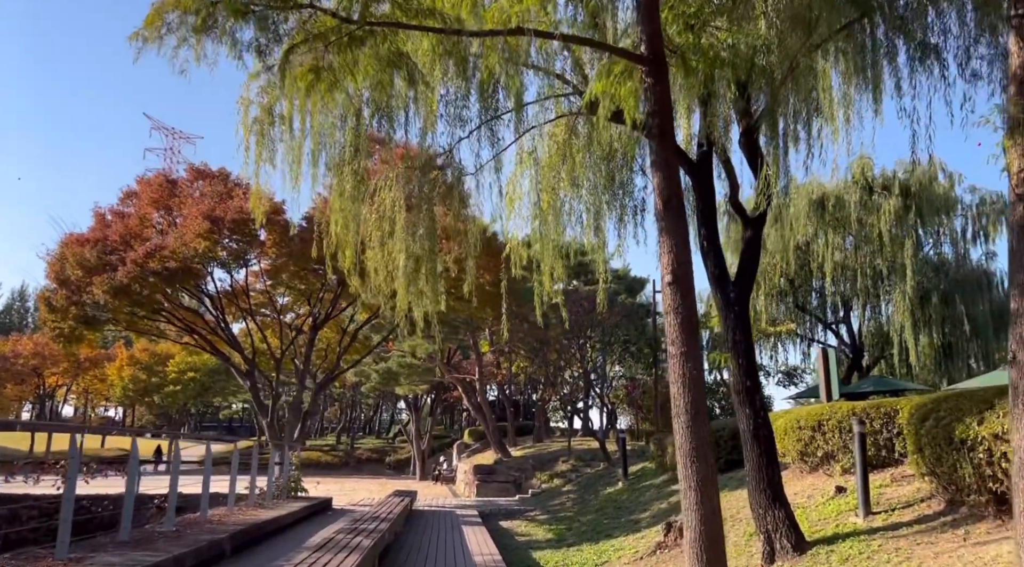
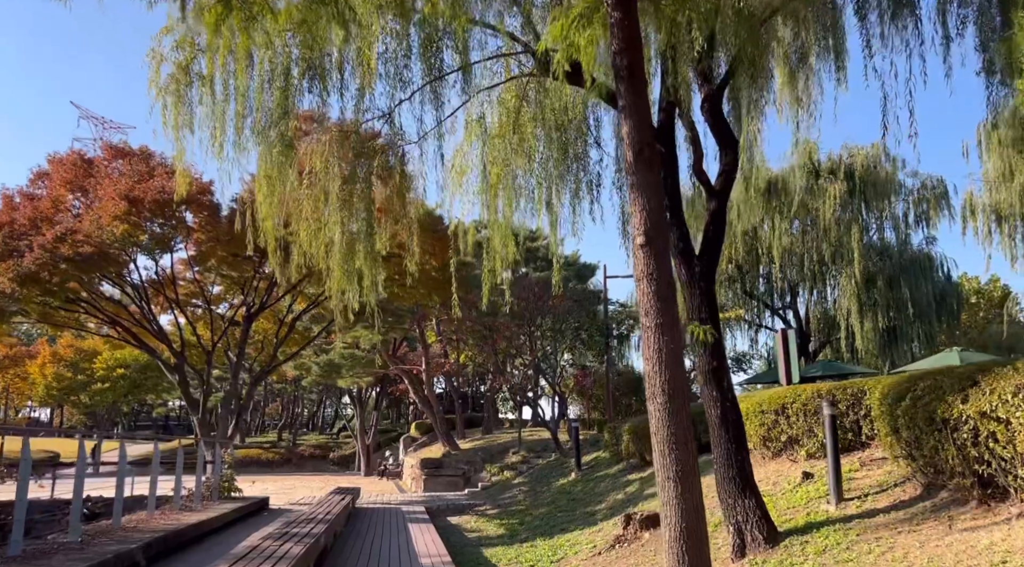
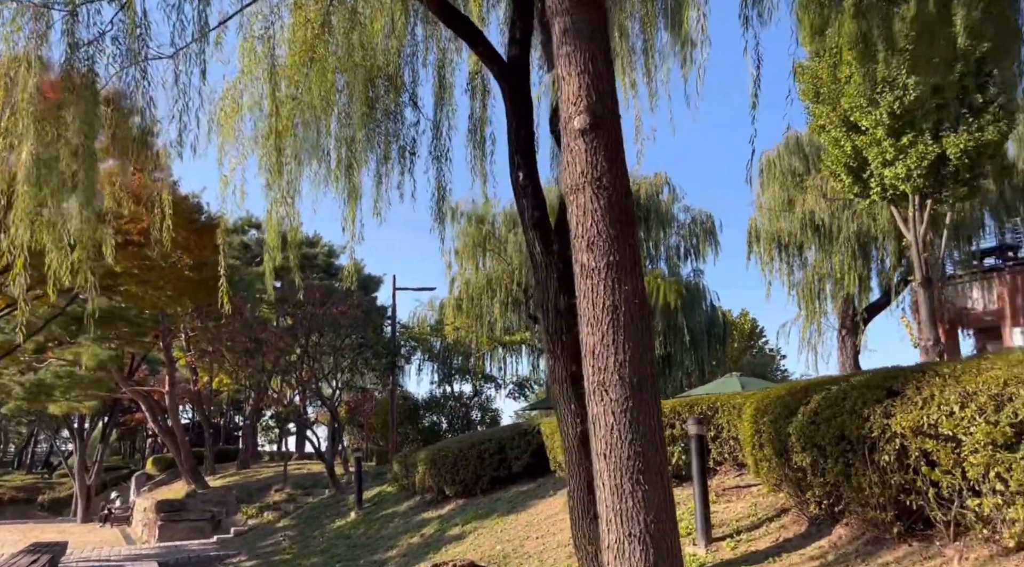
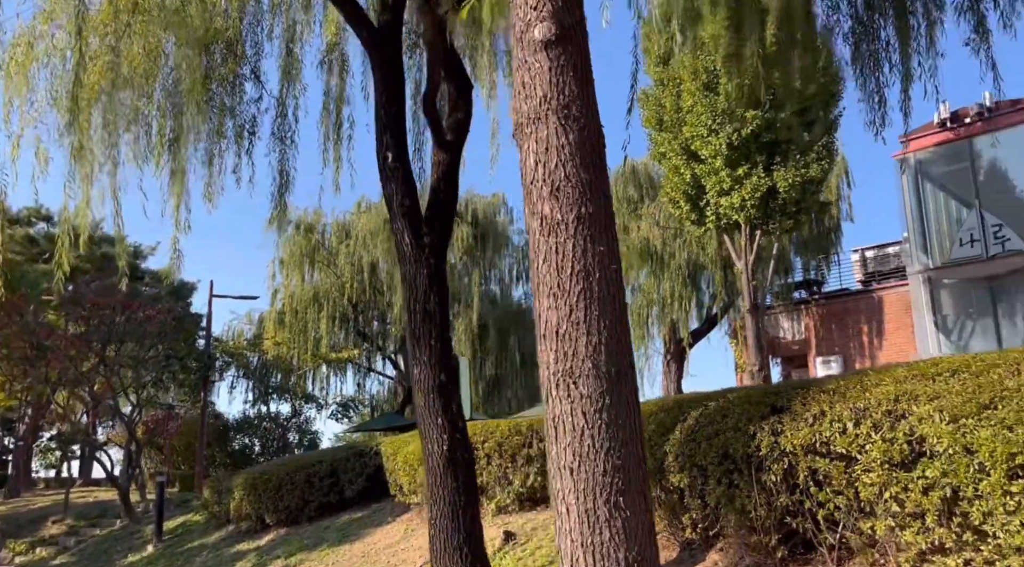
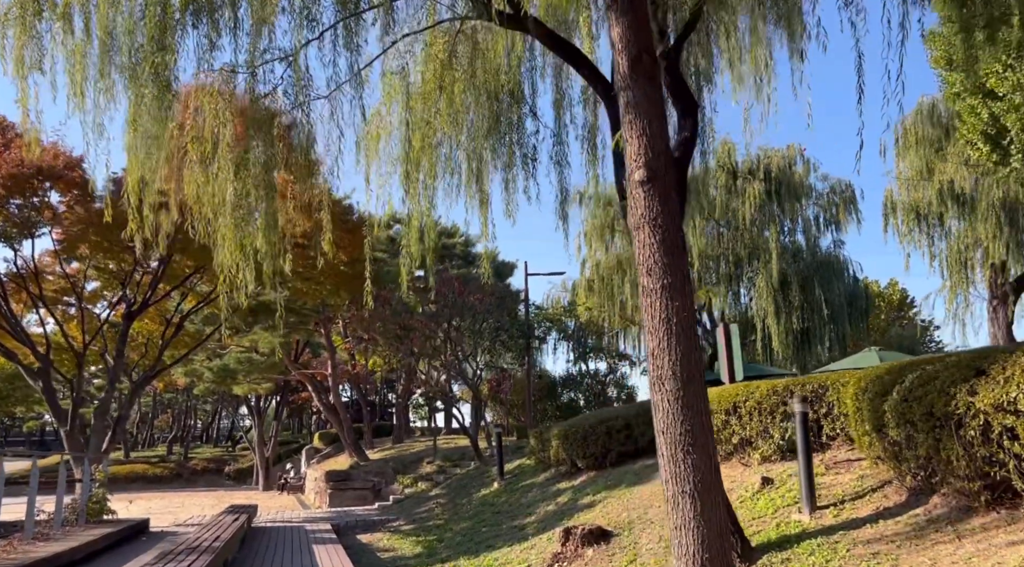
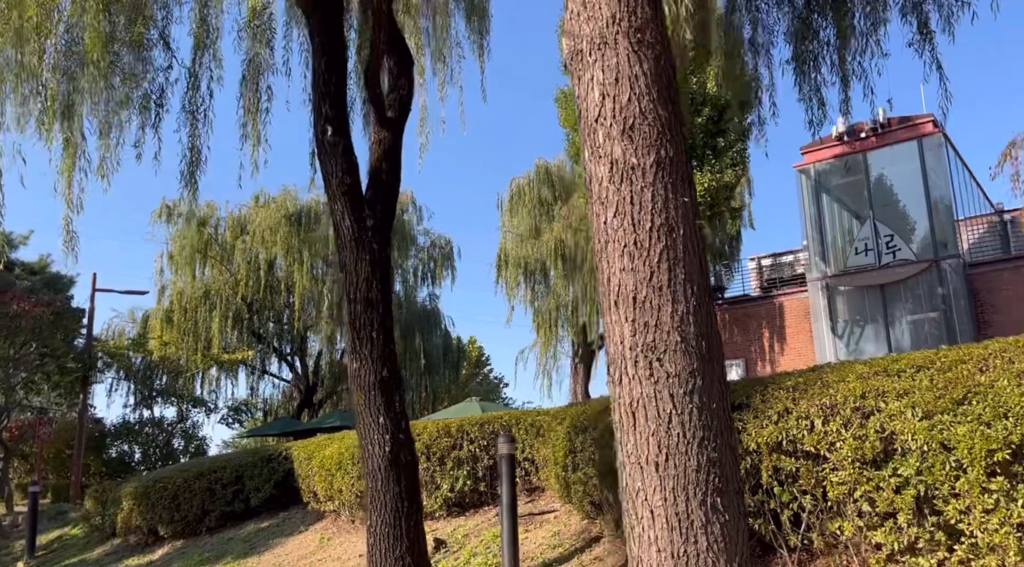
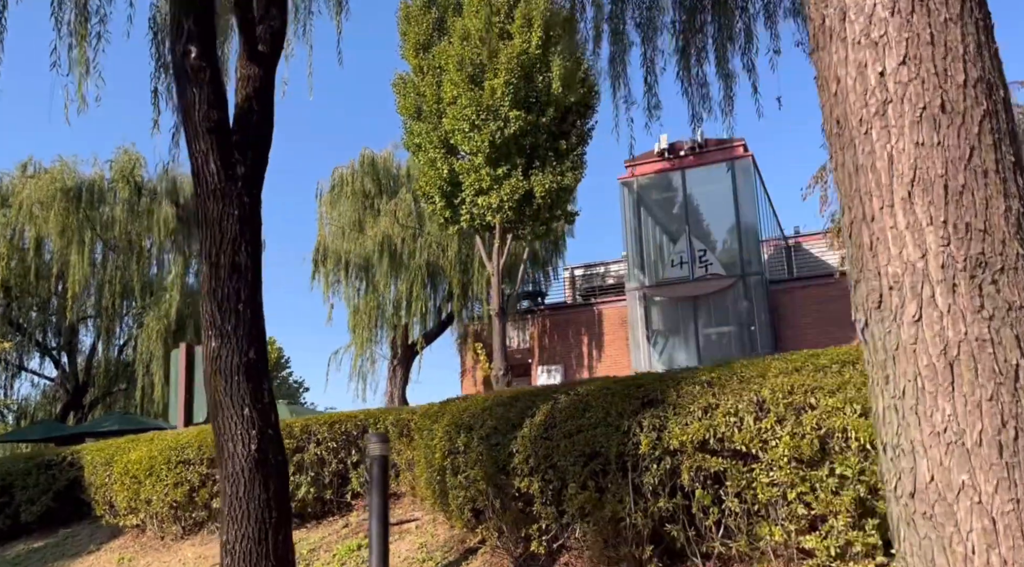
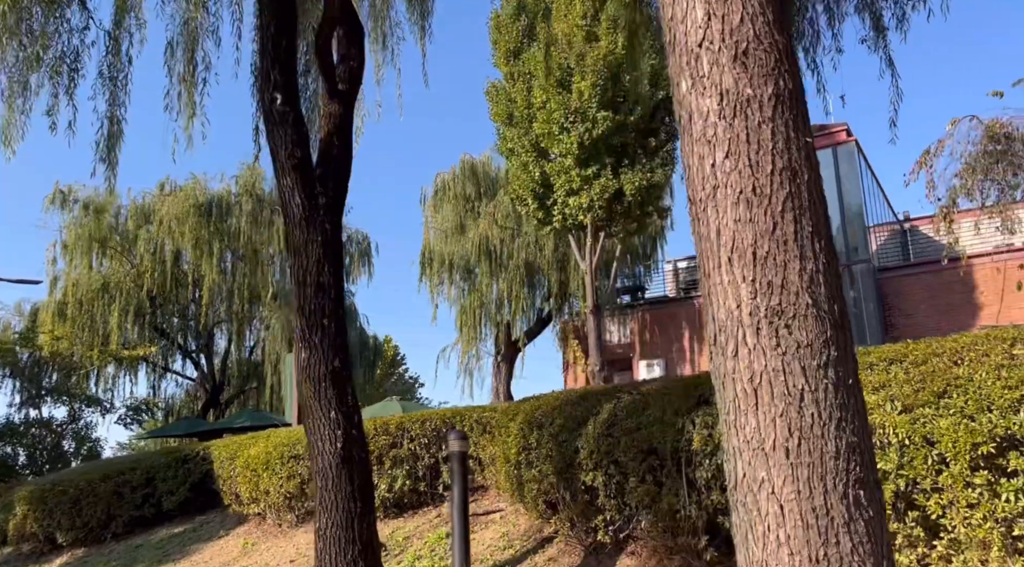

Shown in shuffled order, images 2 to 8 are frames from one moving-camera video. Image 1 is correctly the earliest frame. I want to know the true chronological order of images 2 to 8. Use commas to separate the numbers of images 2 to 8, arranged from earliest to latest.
2, 5, 3, 4, 6, 8, 7
